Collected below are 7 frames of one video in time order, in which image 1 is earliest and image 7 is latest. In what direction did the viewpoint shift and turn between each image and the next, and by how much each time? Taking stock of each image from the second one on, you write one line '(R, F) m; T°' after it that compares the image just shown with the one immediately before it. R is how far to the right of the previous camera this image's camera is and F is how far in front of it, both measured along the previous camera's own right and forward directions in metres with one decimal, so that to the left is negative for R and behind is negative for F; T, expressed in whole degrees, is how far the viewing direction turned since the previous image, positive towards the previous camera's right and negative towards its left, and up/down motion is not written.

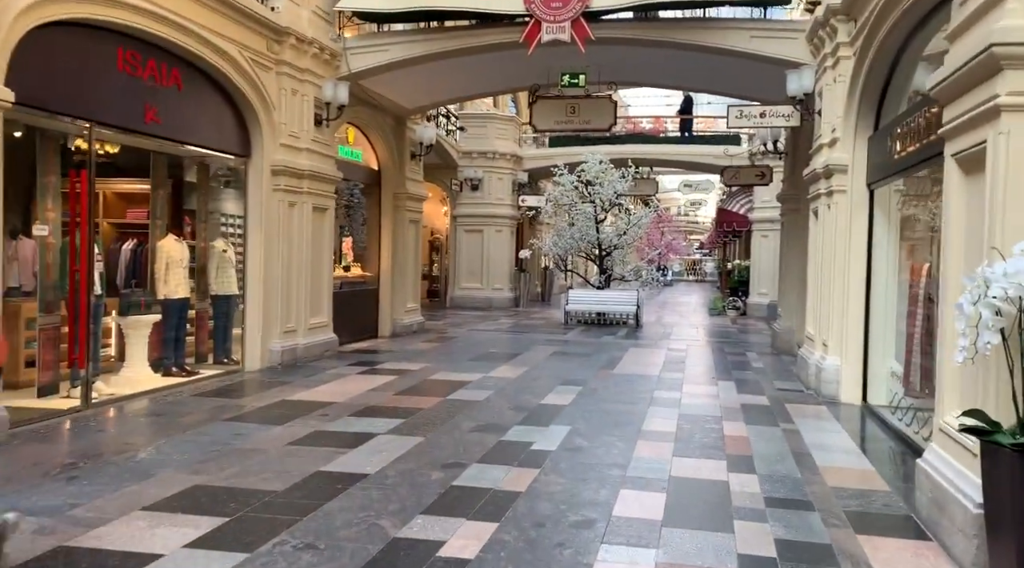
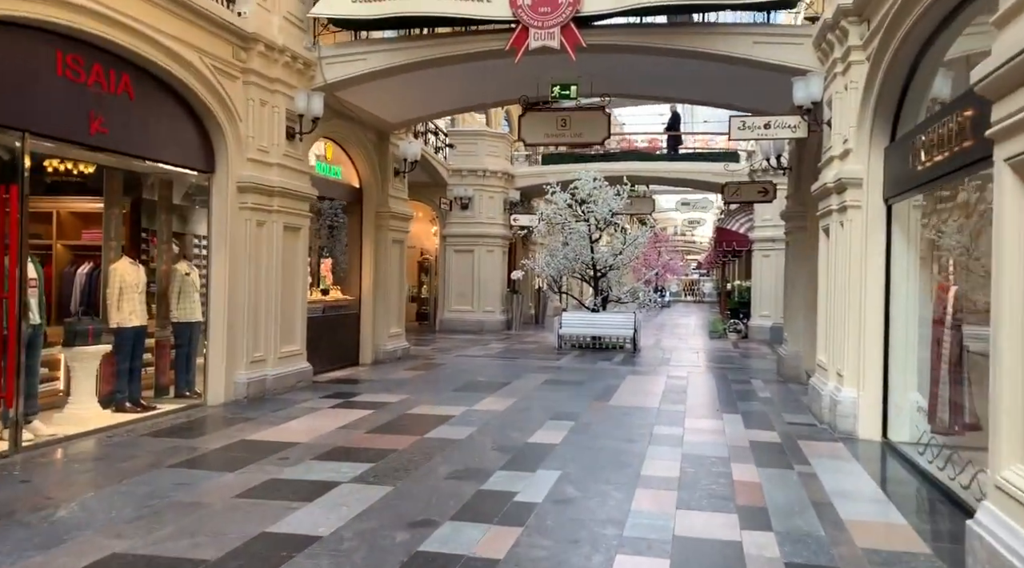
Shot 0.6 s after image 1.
(+0.1, +0.7) m; 0°
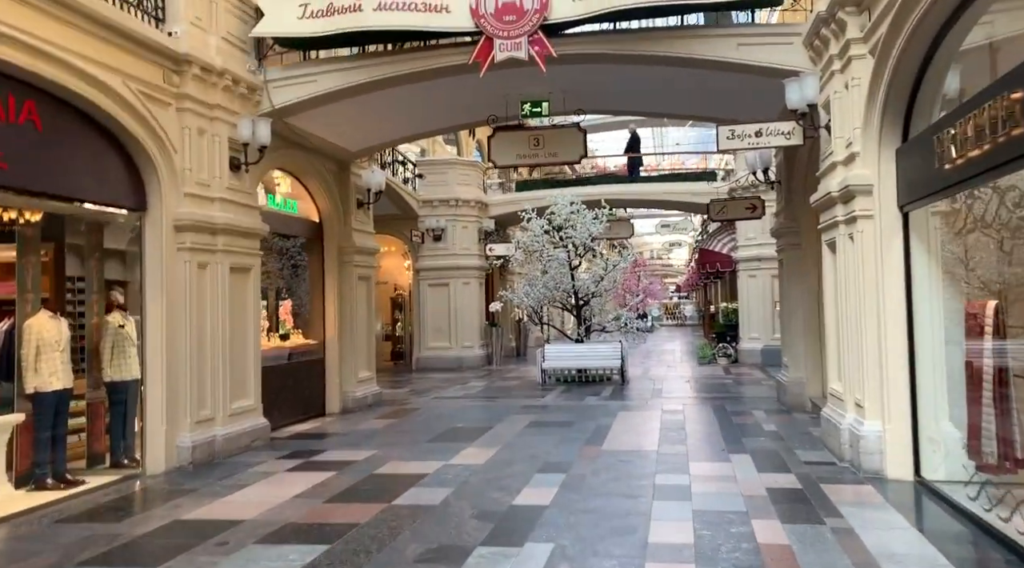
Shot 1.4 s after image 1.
(+0.1, +0.8) m; +2°
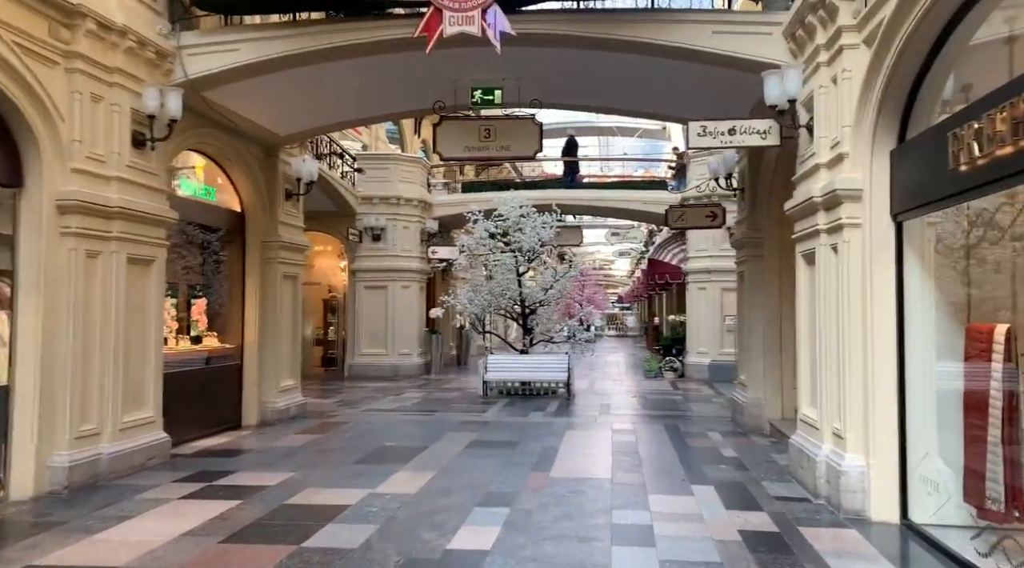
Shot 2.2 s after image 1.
(0.0, +0.8) m; +4°
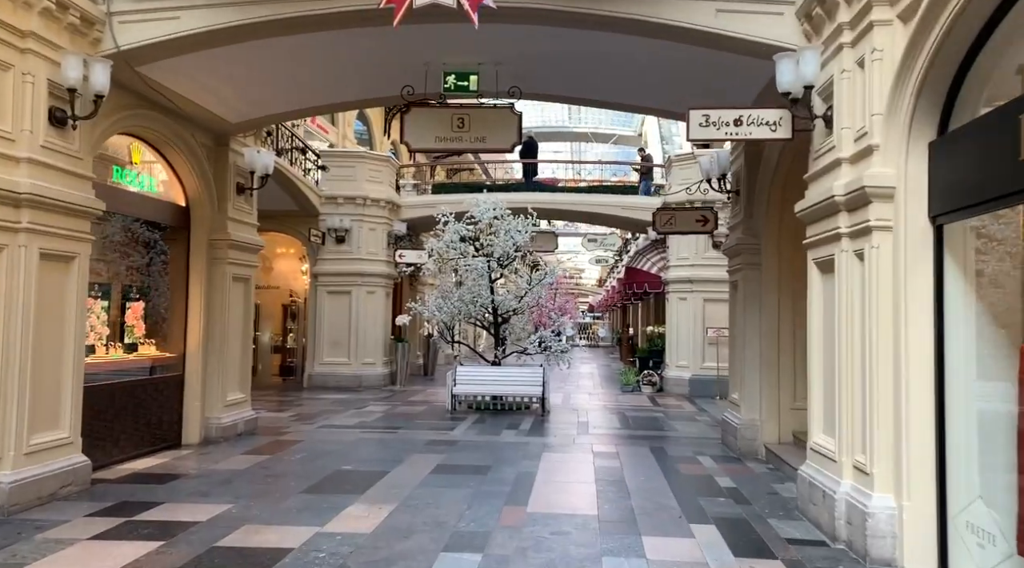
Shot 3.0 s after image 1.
(0.0, +0.8) m; +2°
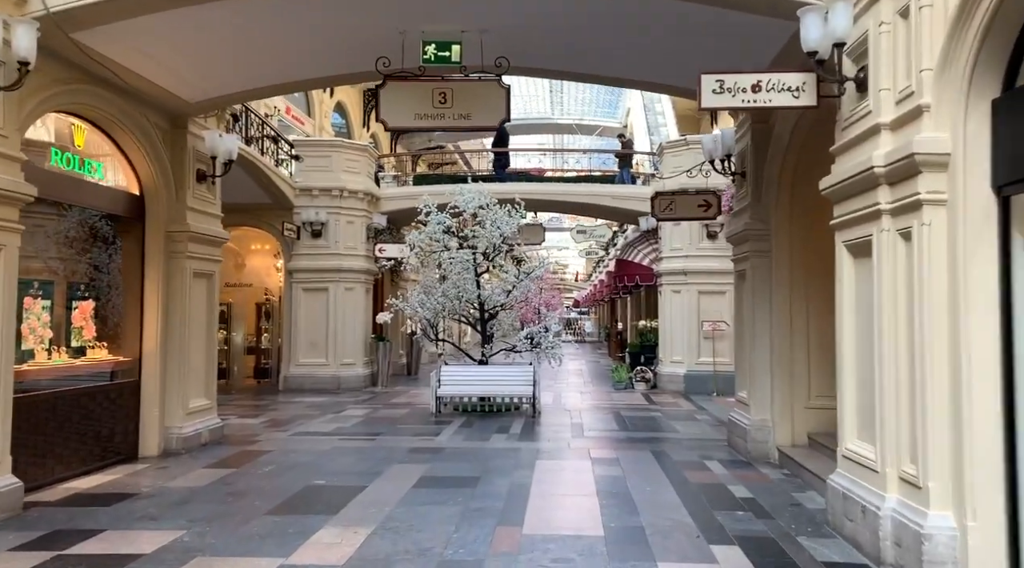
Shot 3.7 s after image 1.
(0.0, +0.7) m; +1°
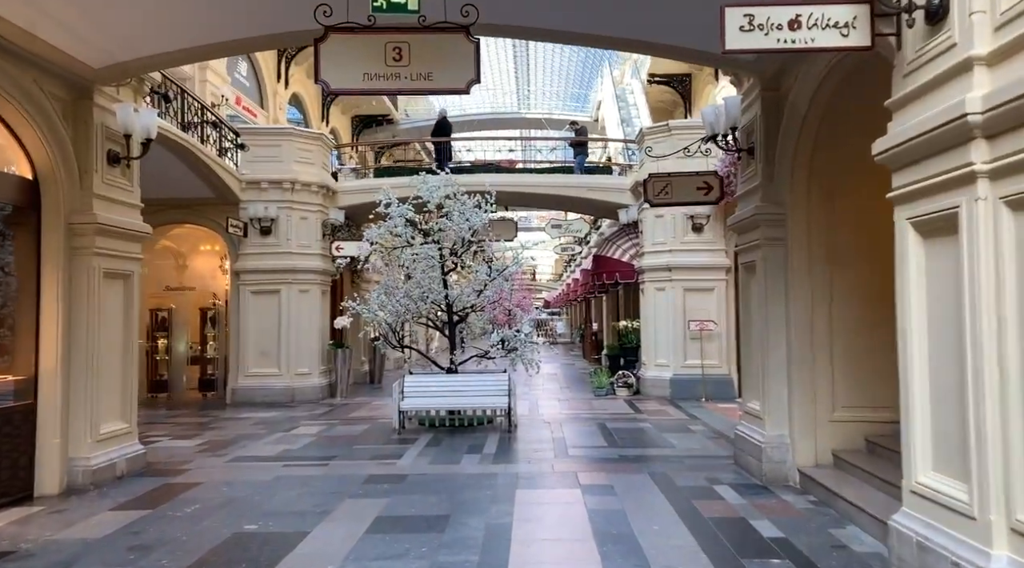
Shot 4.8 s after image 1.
(0.0, +1.2) m; +2°
